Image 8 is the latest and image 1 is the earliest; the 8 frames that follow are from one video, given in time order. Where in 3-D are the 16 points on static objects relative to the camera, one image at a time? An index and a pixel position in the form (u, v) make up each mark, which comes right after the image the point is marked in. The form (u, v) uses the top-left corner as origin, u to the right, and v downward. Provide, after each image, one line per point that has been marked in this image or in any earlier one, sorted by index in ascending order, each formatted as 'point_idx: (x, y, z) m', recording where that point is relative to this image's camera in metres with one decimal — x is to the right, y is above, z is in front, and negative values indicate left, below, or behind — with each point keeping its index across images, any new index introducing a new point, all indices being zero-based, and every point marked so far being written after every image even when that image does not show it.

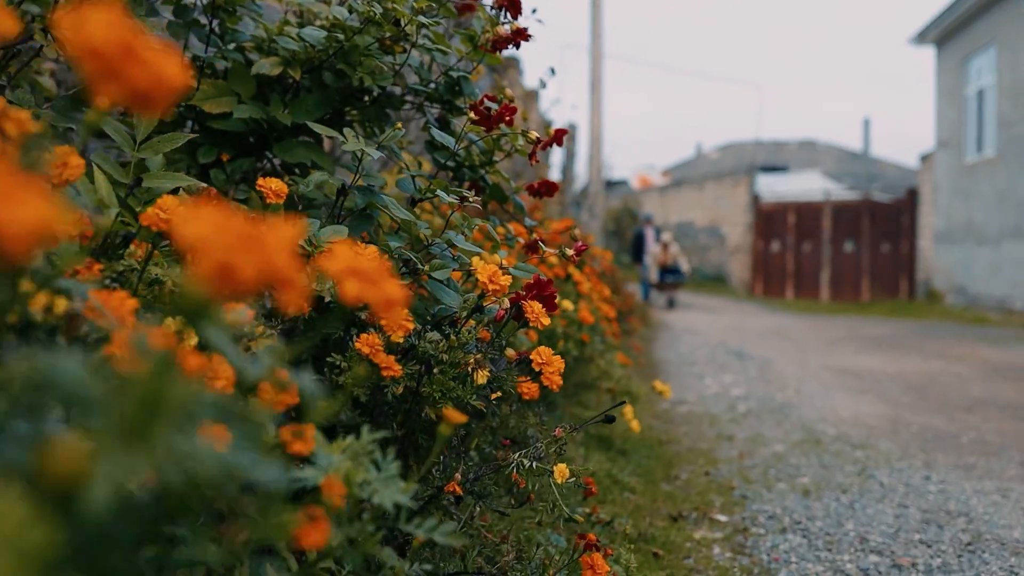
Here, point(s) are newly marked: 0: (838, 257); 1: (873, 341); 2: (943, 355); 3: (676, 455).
0: (+6.4, +0.6, +19.2) m
1: (+4.0, -0.6, +10.7) m
2: (+3.8, -0.6, +8.7) m
3: (+0.6, -0.7, +3.8) m
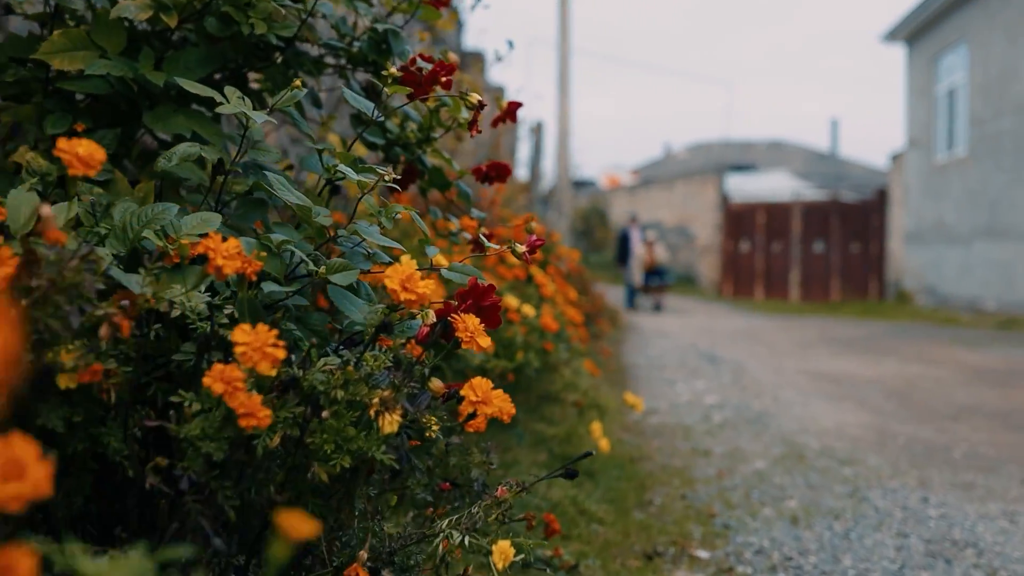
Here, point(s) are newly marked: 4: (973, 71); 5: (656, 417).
0: (+5.7, +0.6, +19.0) m
1: (+3.6, -0.6, +10.5) m
2: (+3.5, -0.6, +8.4) m
3: (+0.5, -0.7, +3.5) m
4: (+6.9, +3.3, +14.7) m
5: (+0.7, -0.7, +4.9) m
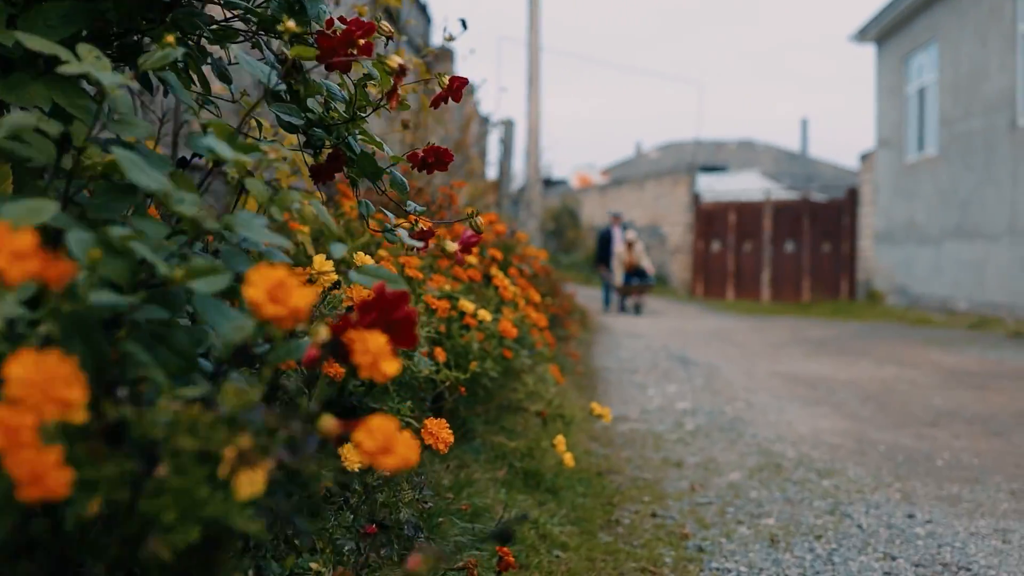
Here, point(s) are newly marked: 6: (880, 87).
0: (+5.2, +0.6, +19.0) m
1: (+3.3, -0.6, +10.3) m
2: (+3.3, -0.6, +8.3) m
3: (+0.3, -0.7, +3.2) m
4: (+6.5, +3.3, +14.6) m
5: (+0.5, -0.7, +4.7) m
6: (+6.6, +3.6, +17.6) m
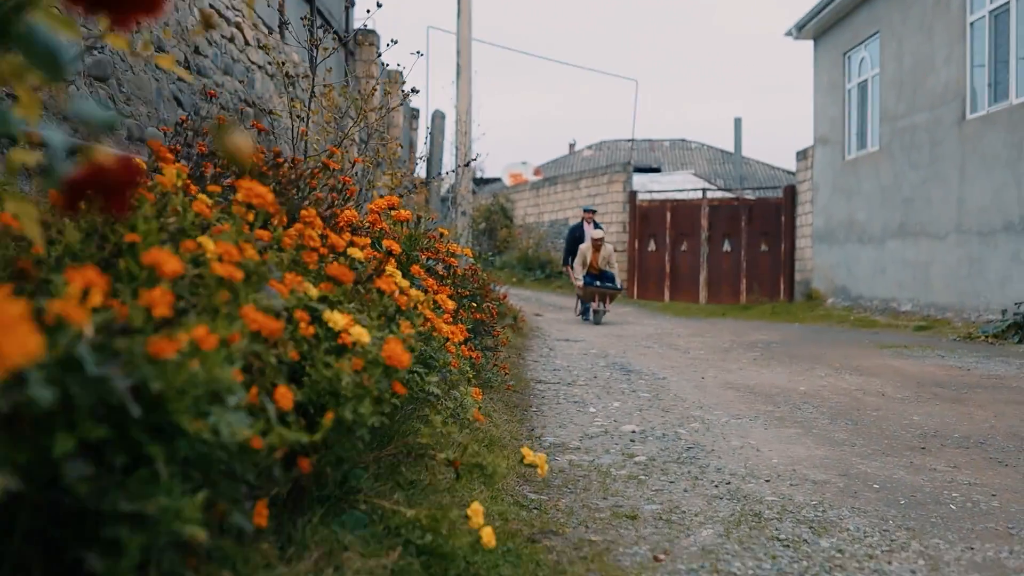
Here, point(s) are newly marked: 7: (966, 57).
0: (+3.8, +0.6, +18.4) m
1: (+2.5, -0.6, +9.7) m
2: (+2.7, -0.6, +7.6) m
3: (+0.1, -0.7, +2.4) m
4: (+5.4, +3.2, +14.2) m
5: (+0.2, -0.7, +3.9) m
6: (+5.4, +3.6, +17.2) m
7: (+5.5, +2.8, +11.8) m
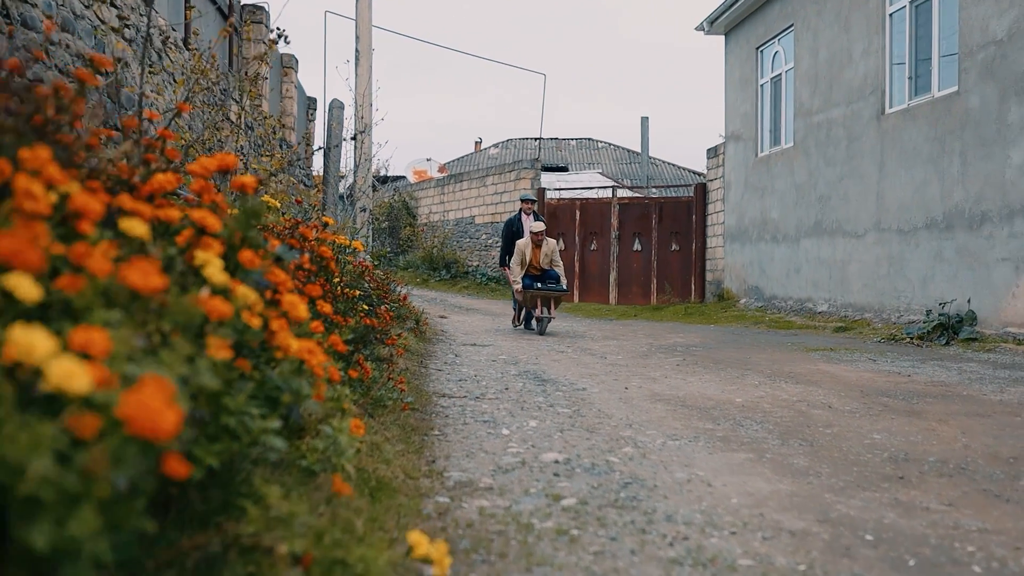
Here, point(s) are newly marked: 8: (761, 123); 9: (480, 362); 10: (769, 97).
0: (+2.1, +0.6, +17.8) m
1: (+1.6, -0.6, +9.0) m
2: (+2.0, -0.6, +7.0) m
3: (-0.1, -0.7, +1.5) m
4: (+4.1, +3.2, +13.8) m
5: (-0.1, -0.7, +3.0) m
6: (+3.7, +3.6, +16.8) m
7: (+4.4, +2.8, +11.4) m
8: (+3.9, +2.6, +15.4) m
9: (-0.3, -0.6, +7.9) m
10: (+4.0, +3.0, +15.2) m
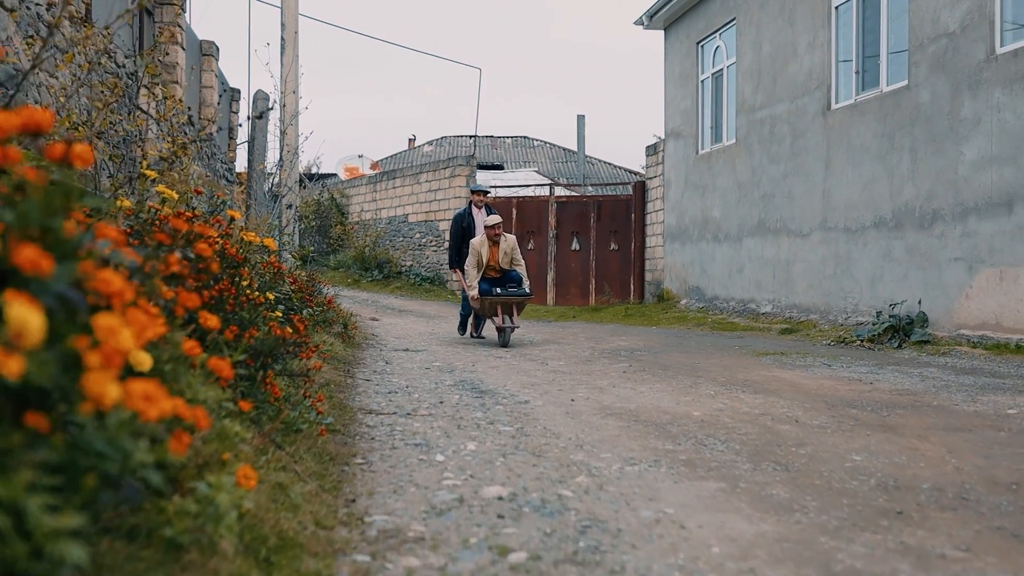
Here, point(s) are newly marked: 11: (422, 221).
0: (+0.9, +0.6, +17.4) m
1: (+1.1, -0.6, +8.5) m
2: (+1.5, -0.6, +6.5) m
3: (-0.1, -0.7, +0.9) m
4: (+3.2, +3.2, +13.4) m
5: (-0.3, -0.7, +2.4) m
6: (+2.6, +3.6, +16.4) m
7: (+3.6, +2.8, +11.1) m
8: (+2.9, +2.6, +15.1) m
9: (-0.7, -0.6, +7.3) m
10: (+3.0, +3.0, +14.9) m
11: (-1.8, +1.3, +19.7) m
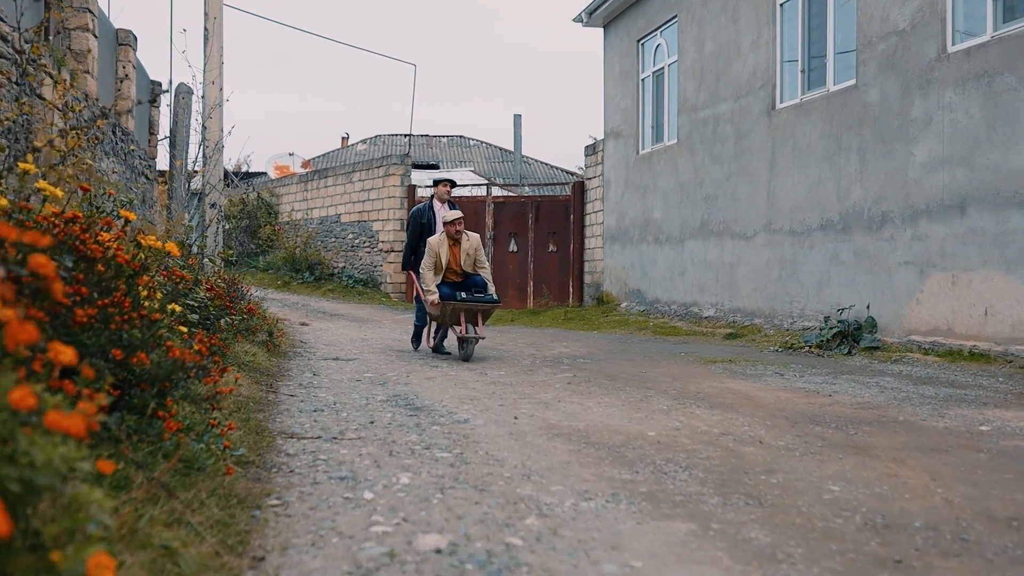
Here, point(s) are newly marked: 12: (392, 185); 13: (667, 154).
0: (-0.2, +0.5, +16.9) m
1: (+0.5, -0.7, +8.1) m
2: (+1.1, -0.7, +6.1) m
3: (-0.1, -0.7, +0.4) m
4: (+2.3, +3.2, +13.2) m
5: (-0.4, -0.7, +1.9) m
6: (+1.6, +3.6, +16.1) m
7: (+2.9, +2.8, +10.9) m
8: (+2.0, +2.6, +14.8) m
9: (-1.2, -0.7, +6.8) m
10: (+2.1, +2.9, +14.6) m
11: (-3.1, +1.3, +19.1) m
12: (-2.2, +1.9, +17.5) m
13: (+2.2, +1.9, +13.6) m
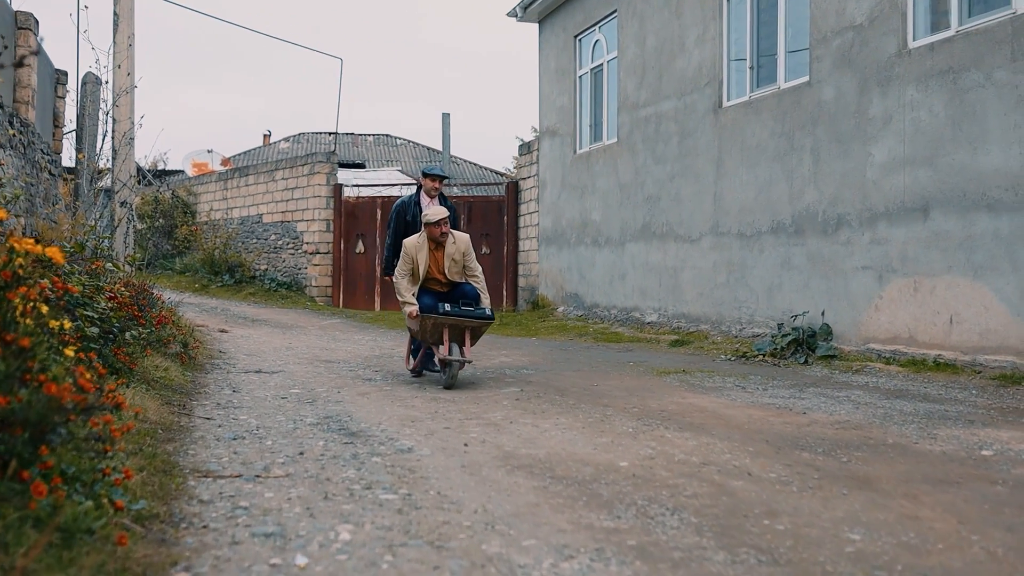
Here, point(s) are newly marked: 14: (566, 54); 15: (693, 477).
0: (-1.3, +0.5, +16.2) m
1: (+0.1, -0.7, +7.5) m
2: (+0.8, -0.7, +5.6) m
3: (0.0, -0.8, -0.2) m
4: (+1.5, +3.1, +12.7) m
5: (-0.4, -0.8, +1.3) m
6: (+0.5, +3.5, +15.6) m
7: (+2.3, +2.7, +10.5) m
8: (+1.0, +2.5, +14.3) m
9: (-1.5, -0.7, +6.1) m
10: (+1.1, +2.9, +14.1) m
11: (-4.4, +1.2, +18.2) m
12: (-3.3, +1.8, +16.7) m
13: (+1.3, +1.8, +13.1) m
14: (+0.8, +3.5, +14.7) m
15: (+0.8, -0.8, +4.0) m
